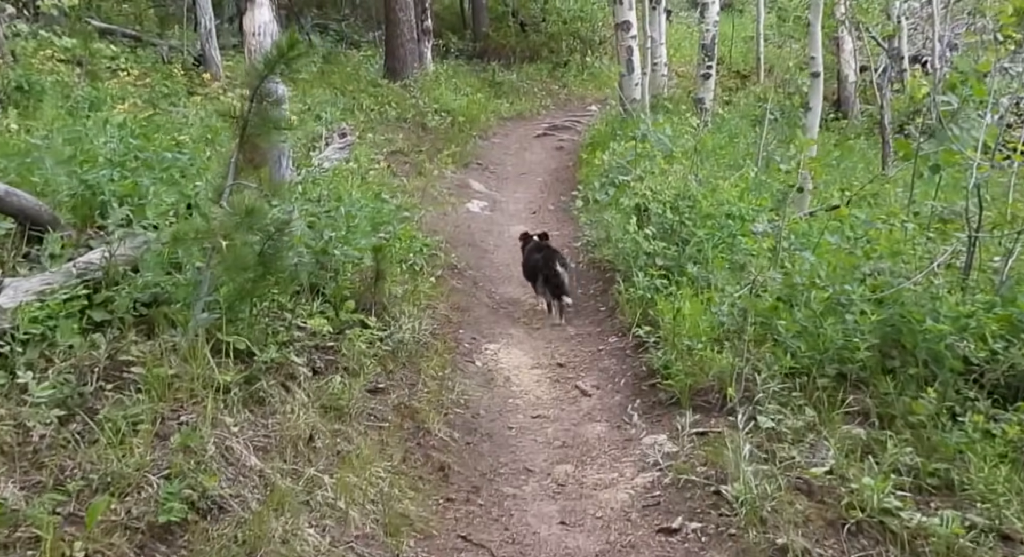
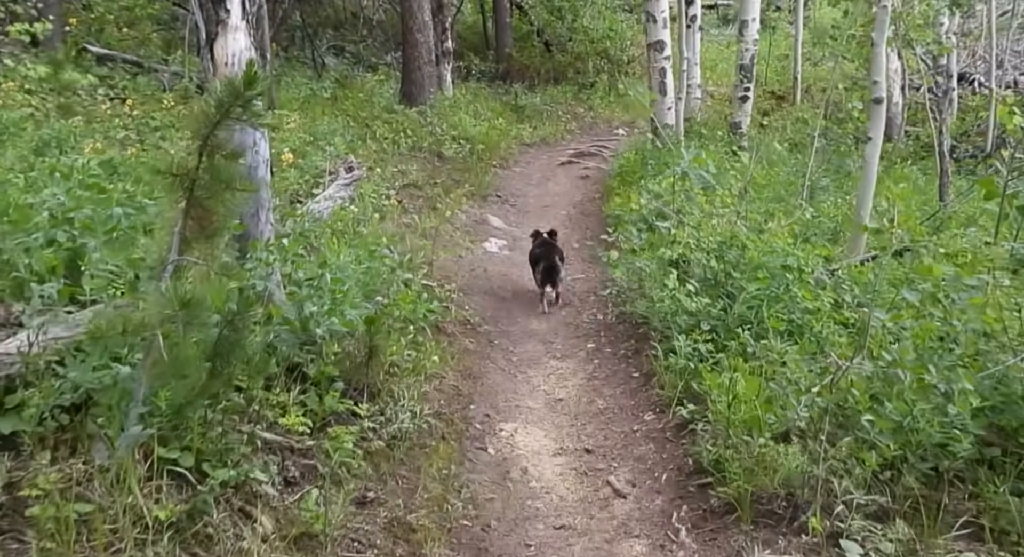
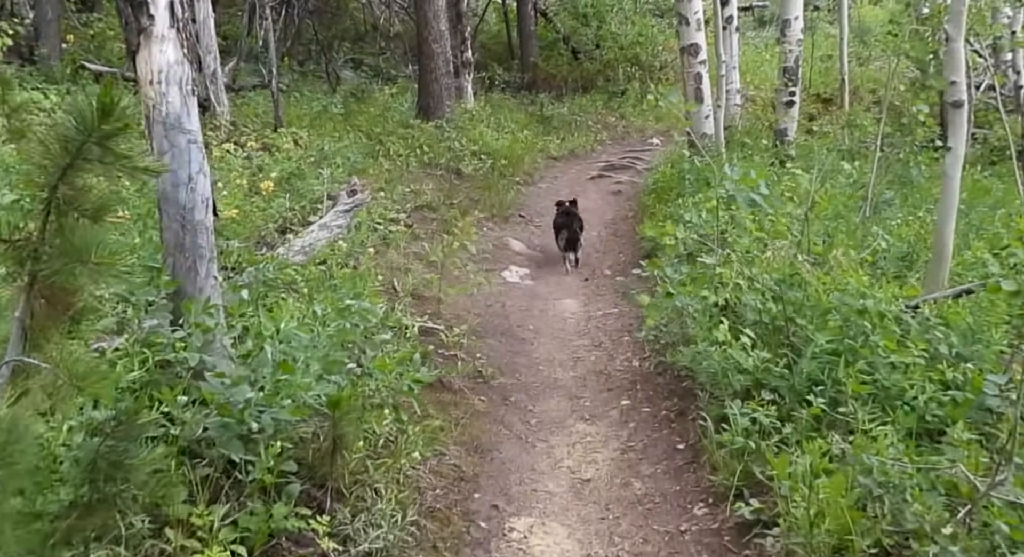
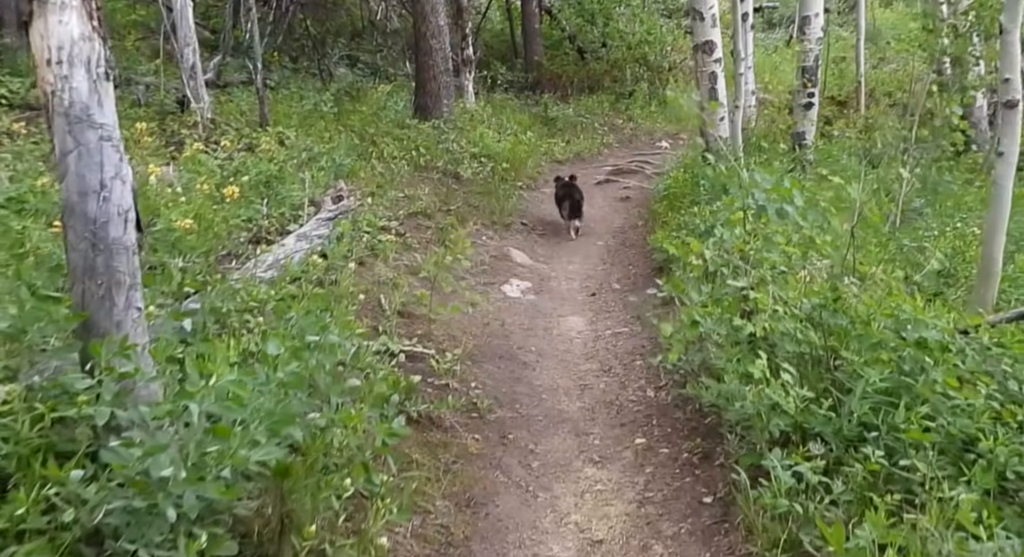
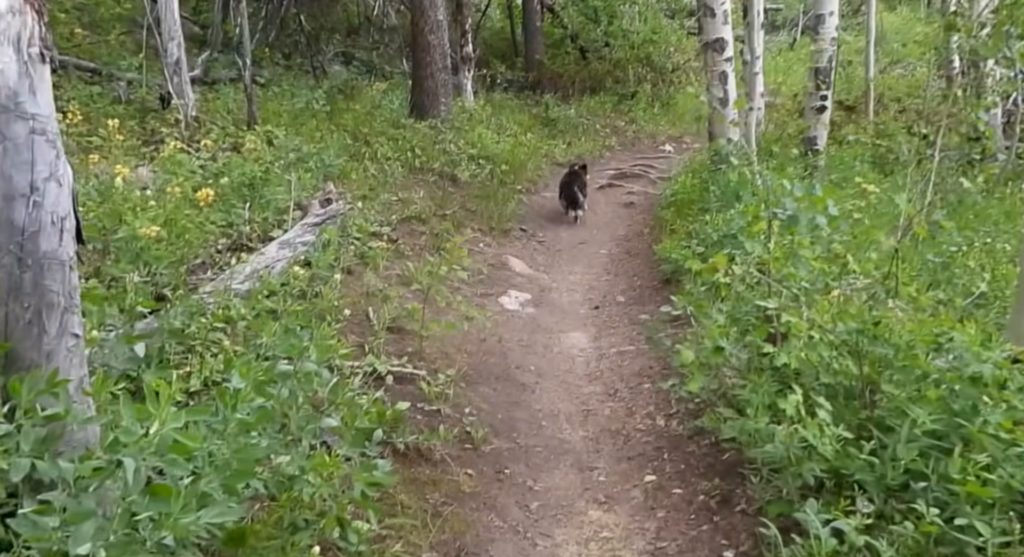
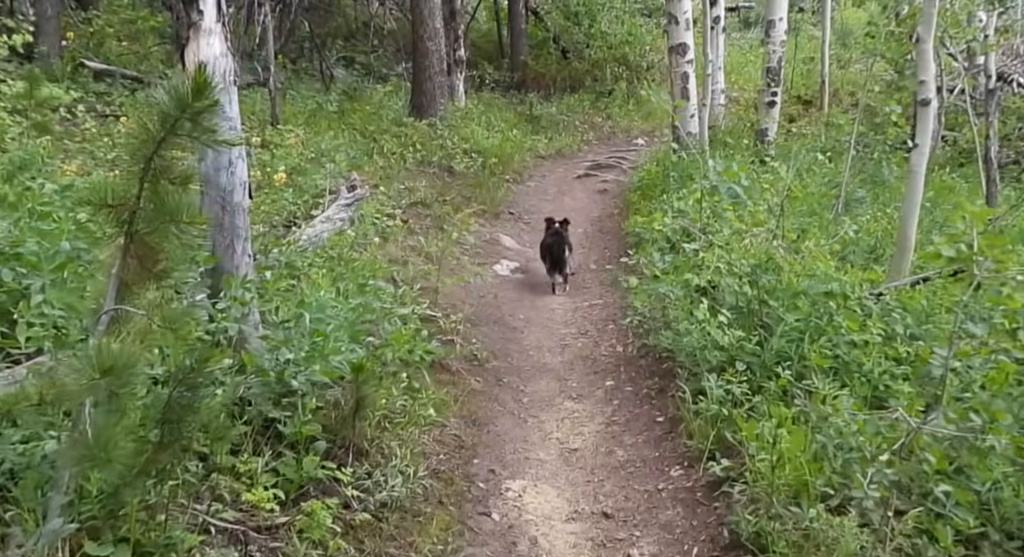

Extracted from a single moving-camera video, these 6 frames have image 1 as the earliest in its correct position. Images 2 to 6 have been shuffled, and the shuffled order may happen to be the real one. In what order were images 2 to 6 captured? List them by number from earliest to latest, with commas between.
2, 6, 3, 4, 5
